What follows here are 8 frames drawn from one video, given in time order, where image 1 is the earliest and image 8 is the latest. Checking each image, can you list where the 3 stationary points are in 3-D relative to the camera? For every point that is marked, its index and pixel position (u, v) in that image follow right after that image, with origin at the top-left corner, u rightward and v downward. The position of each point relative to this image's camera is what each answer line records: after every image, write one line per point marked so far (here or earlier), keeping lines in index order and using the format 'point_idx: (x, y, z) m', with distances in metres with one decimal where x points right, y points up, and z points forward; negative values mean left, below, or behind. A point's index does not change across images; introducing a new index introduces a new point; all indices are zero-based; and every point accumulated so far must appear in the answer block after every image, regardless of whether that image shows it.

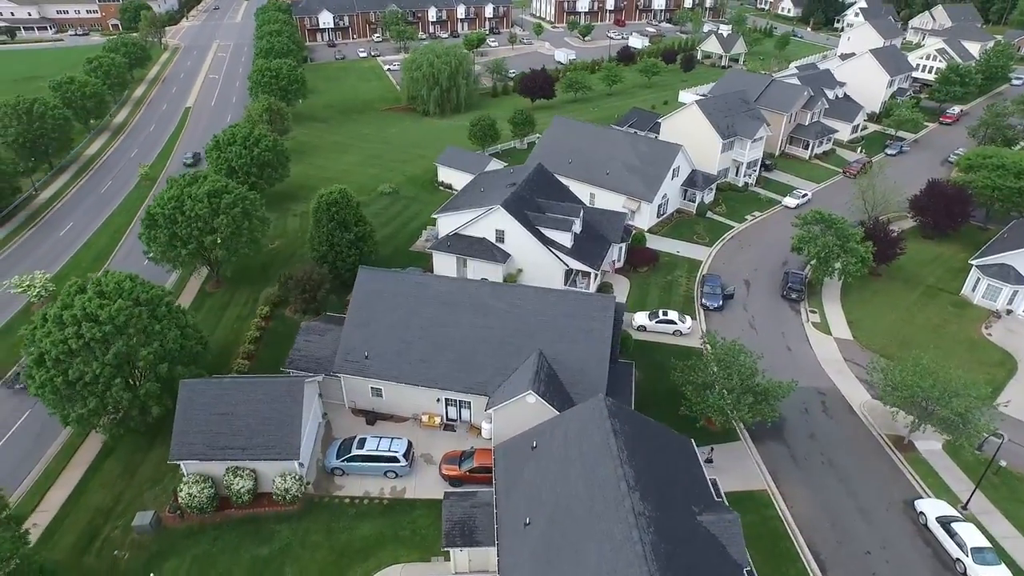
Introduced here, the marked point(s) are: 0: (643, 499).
0: (+4.1, -7.0, +20.2) m
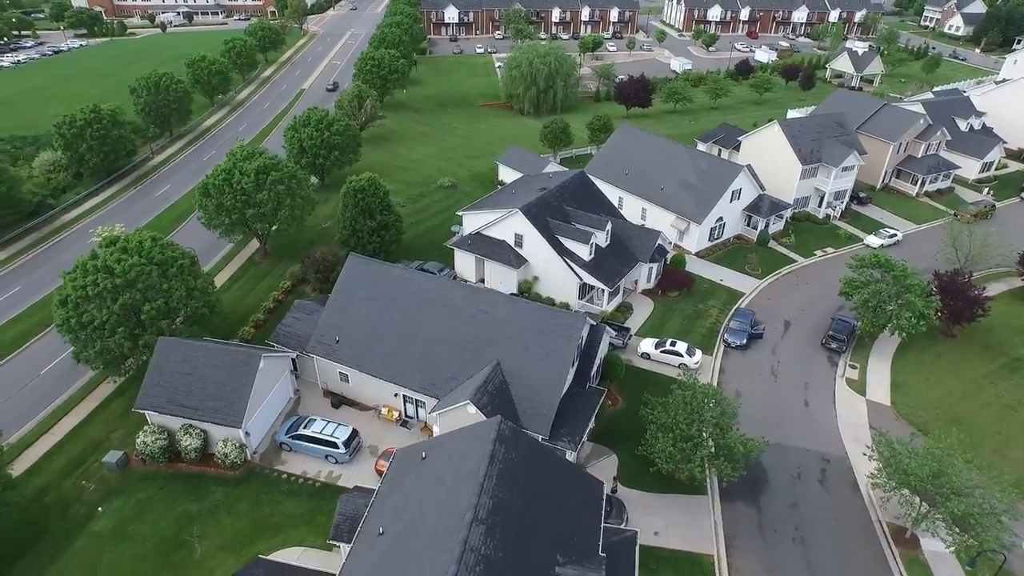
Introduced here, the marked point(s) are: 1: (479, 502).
0: (-0.9, -7.5, +18.7) m
1: (-1.1, -6.8, +19.4) m
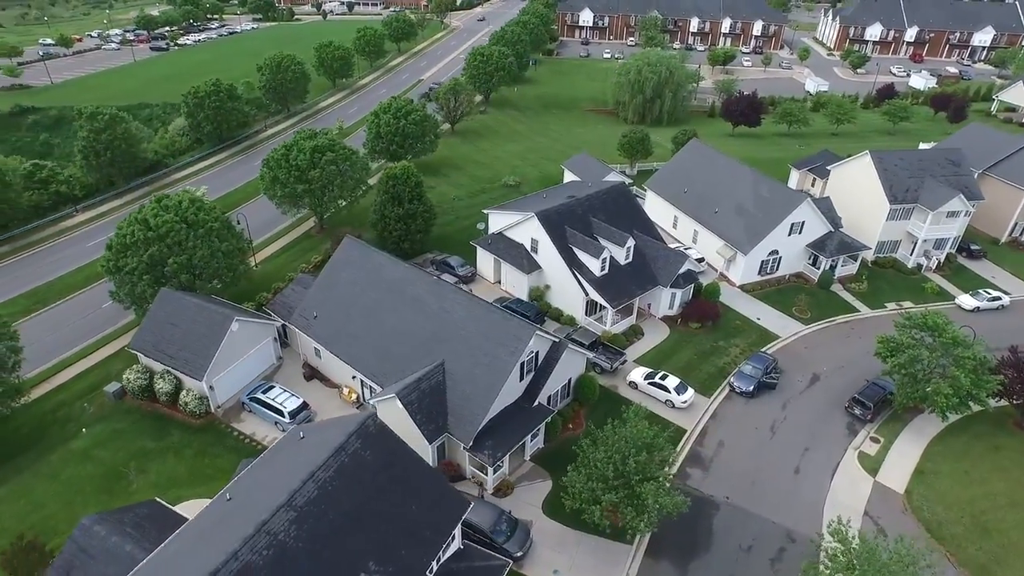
0: (-6.6, -7.1, +18.5) m
1: (-6.5, -6.3, +19.2) m
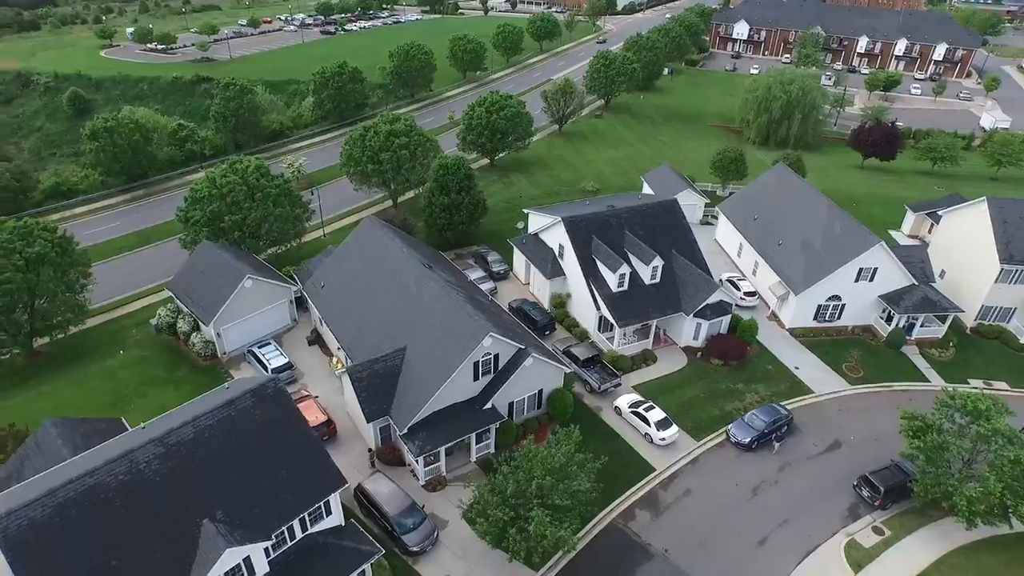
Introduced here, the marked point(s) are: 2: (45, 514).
0: (-11.5, -5.5, +20.0) m
1: (-11.2, -4.8, +20.6) m
2: (-13.7, -6.6, +18.1) m
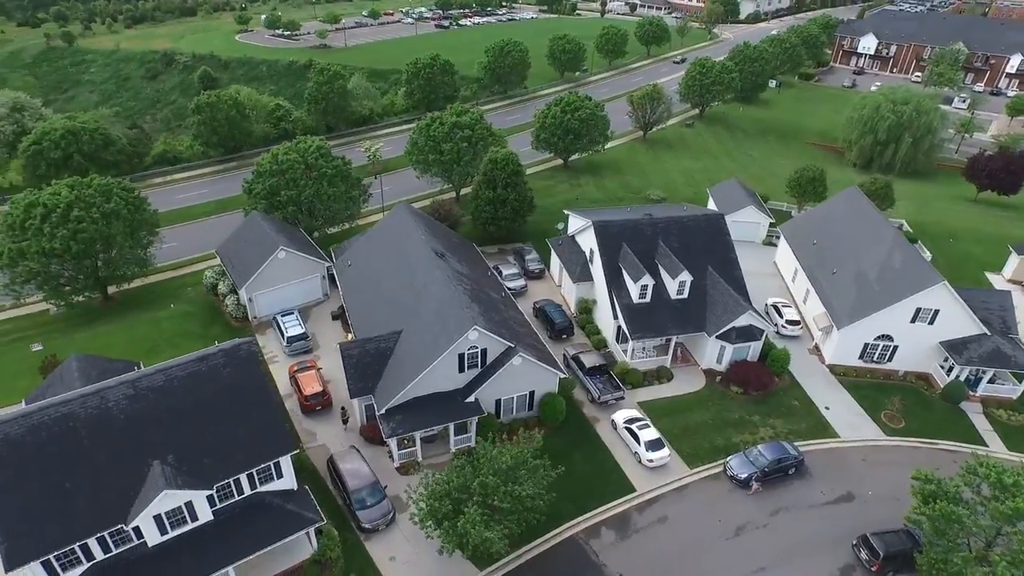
0: (-13.8, -4.0, +21.8) m
1: (-13.2, -3.3, +22.3) m
2: (-16.3, -4.8, +20.3) m
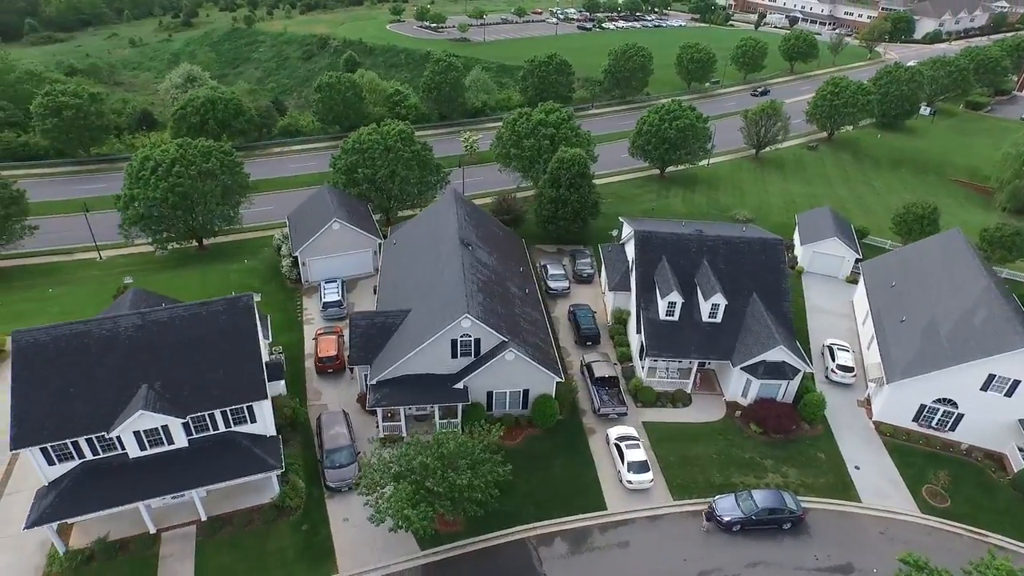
0: (-15.4, -1.6, +24.8) m
1: (-14.7, -1.0, +25.3) m
2: (-18.2, -2.0, +23.9) m
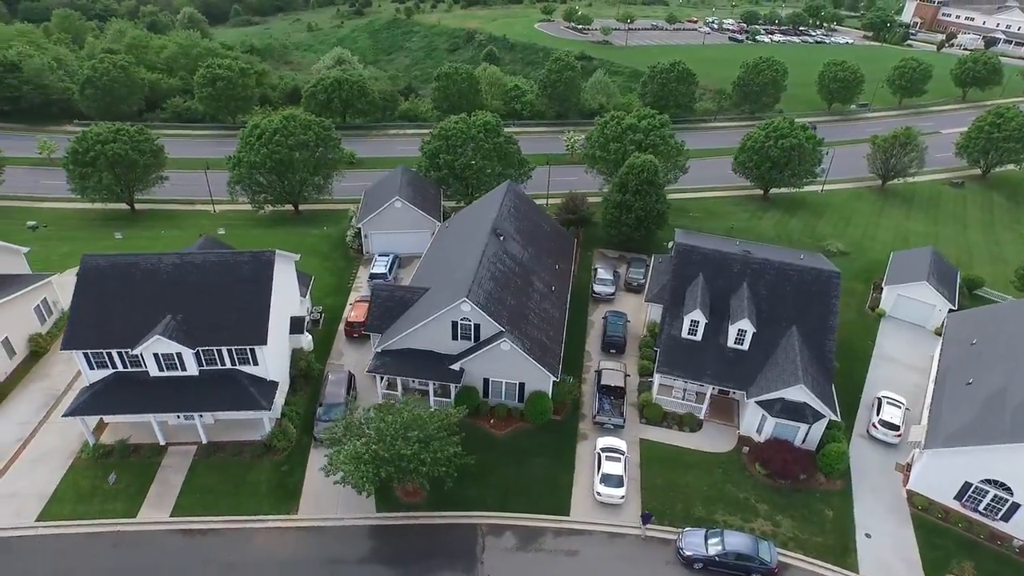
0: (-15.9, +1.1, +28.6) m
1: (-15.0, +1.6, +28.8) m
2: (-18.9, +1.1, +28.3) m
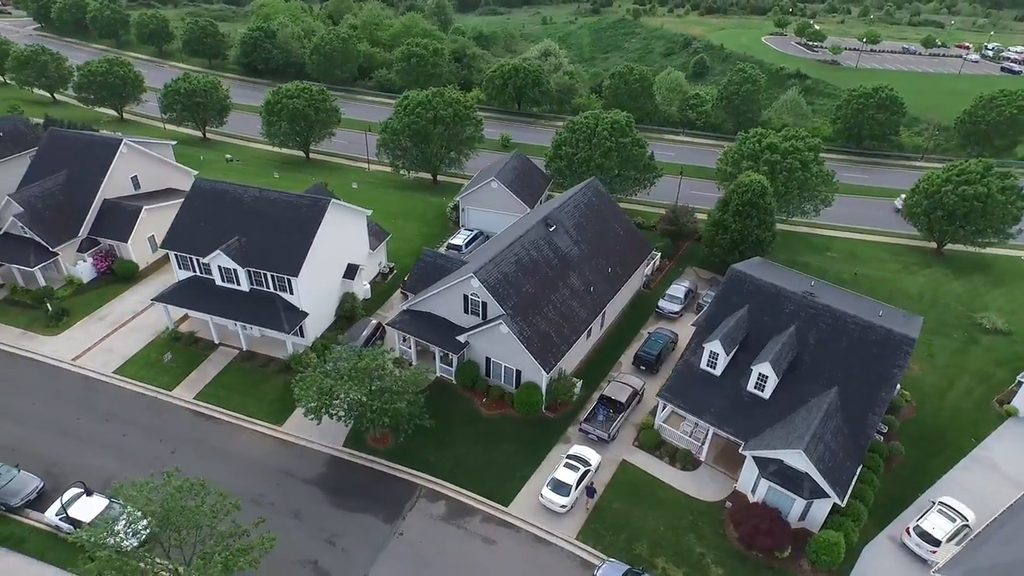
0: (-14.4, +5.1, +33.9) m
1: (-13.4, +5.3, +33.9) m
2: (-17.3, +5.7, +34.7) m
